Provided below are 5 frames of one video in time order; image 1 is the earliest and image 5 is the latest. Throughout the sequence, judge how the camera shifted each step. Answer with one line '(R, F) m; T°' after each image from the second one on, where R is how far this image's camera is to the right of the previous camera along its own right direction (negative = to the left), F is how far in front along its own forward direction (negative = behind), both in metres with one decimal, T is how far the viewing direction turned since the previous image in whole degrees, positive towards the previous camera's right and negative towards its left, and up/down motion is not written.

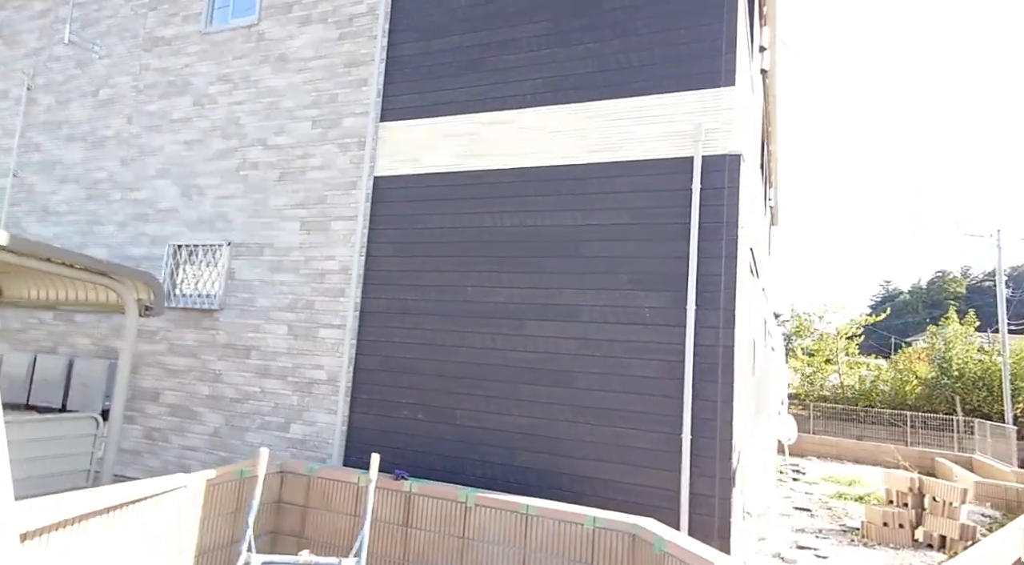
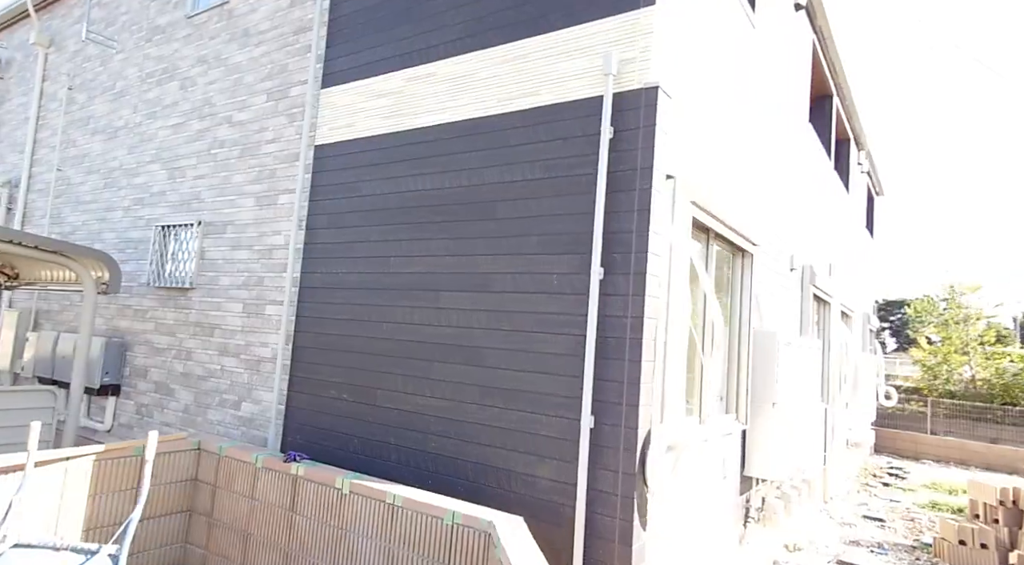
(+1.4, +0.6) m; -11°
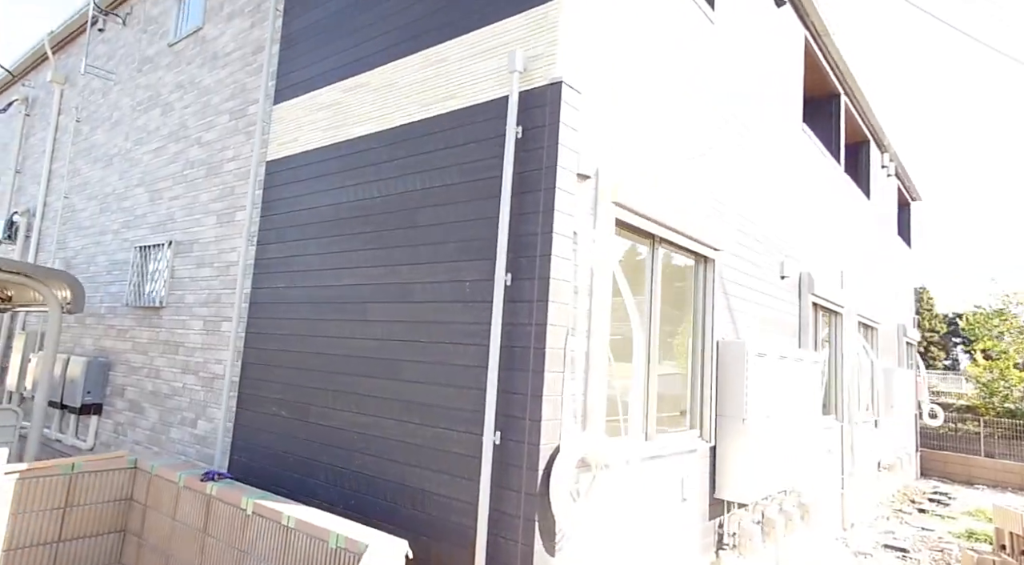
(+0.8, +0.2) m; -5°
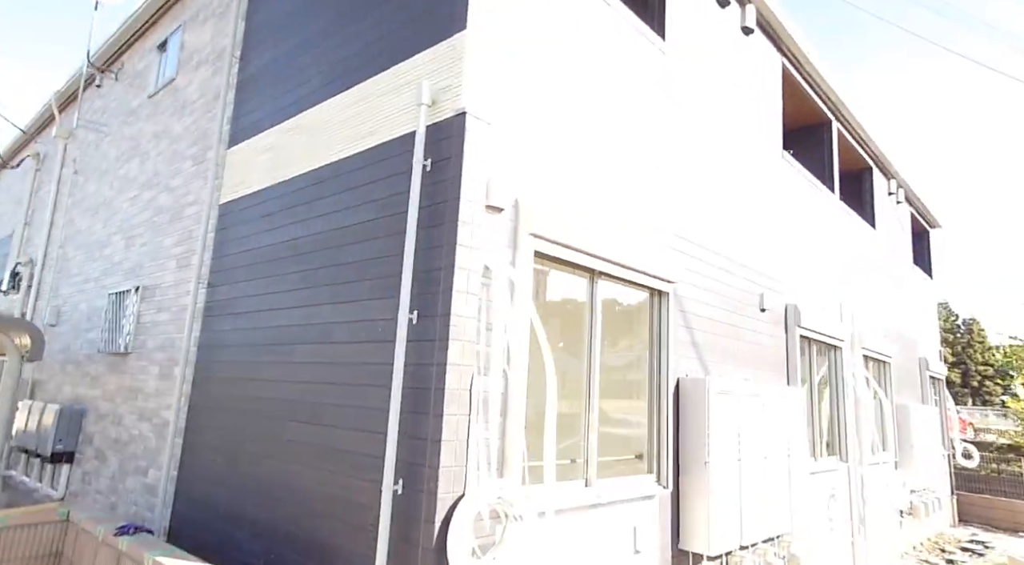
(+0.6, +0.2) m; -3°
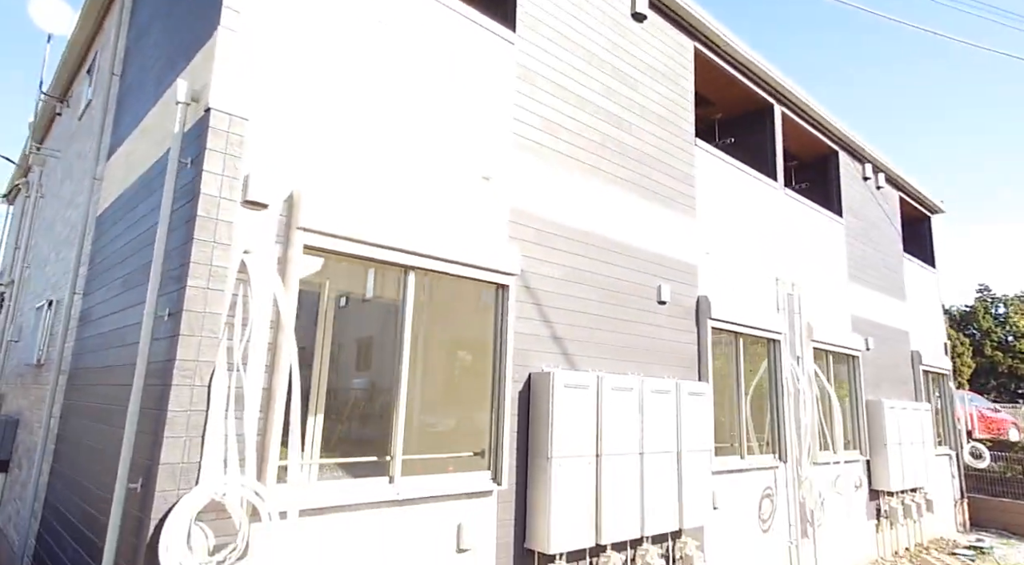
(+1.5, +0.1) m; -4°
